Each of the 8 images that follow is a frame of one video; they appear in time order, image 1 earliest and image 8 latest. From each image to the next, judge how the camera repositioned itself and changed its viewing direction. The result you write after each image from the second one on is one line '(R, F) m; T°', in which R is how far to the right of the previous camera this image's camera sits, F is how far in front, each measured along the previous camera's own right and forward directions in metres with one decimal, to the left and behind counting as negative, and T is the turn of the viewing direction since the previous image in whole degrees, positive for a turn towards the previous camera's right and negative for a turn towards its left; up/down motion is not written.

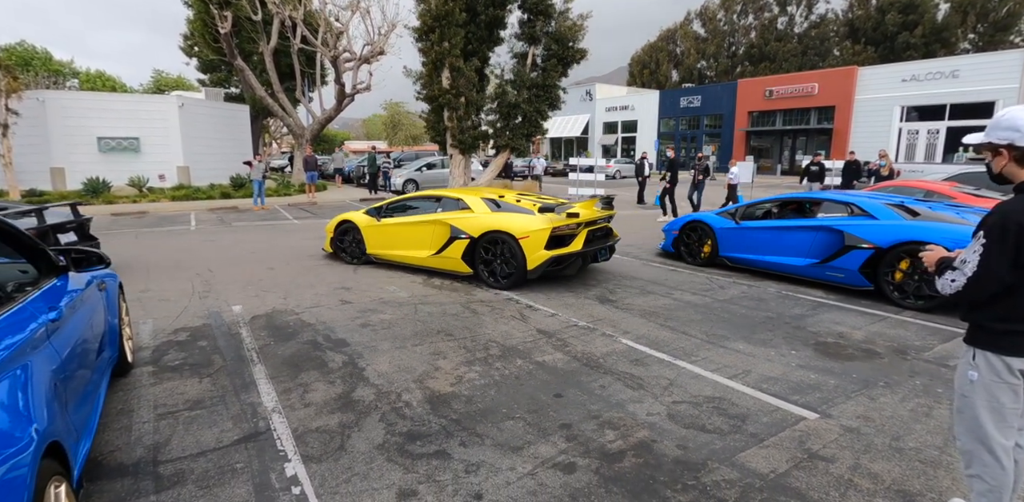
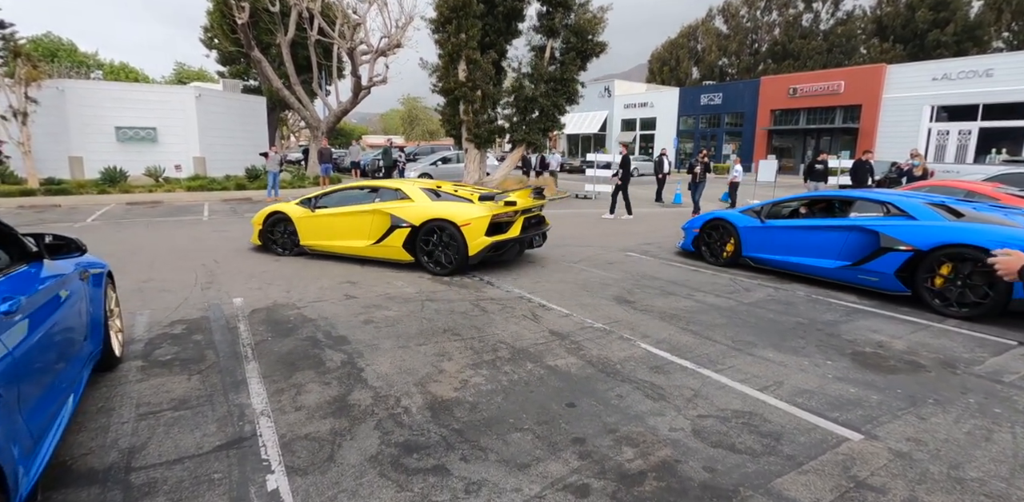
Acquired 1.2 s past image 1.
(0.0, +0.3) m; -2°
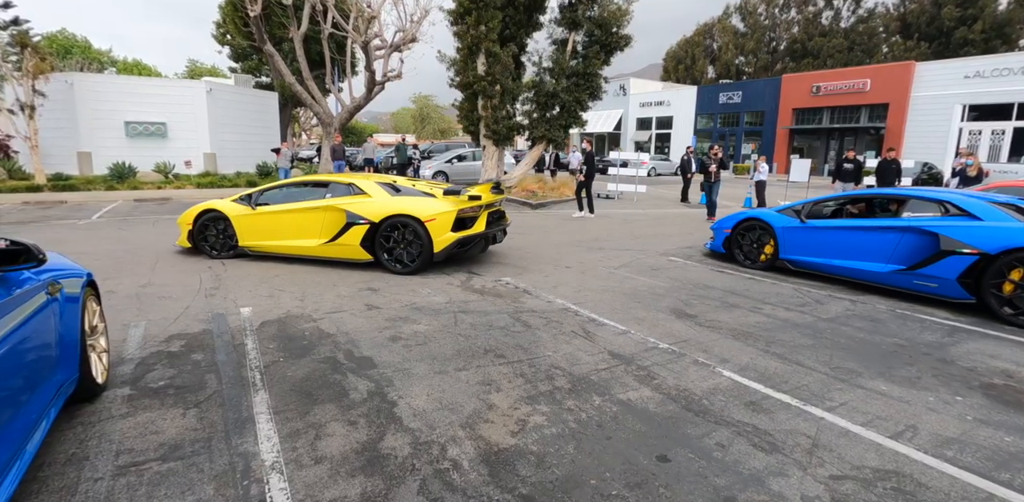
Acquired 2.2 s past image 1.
(-0.4, +0.8) m; -1°
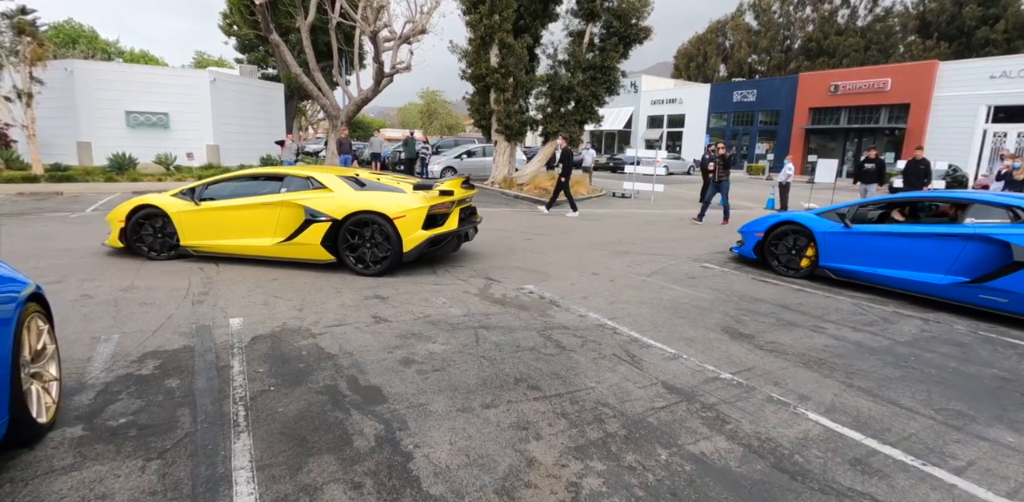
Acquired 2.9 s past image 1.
(-0.2, +0.7) m; 0°
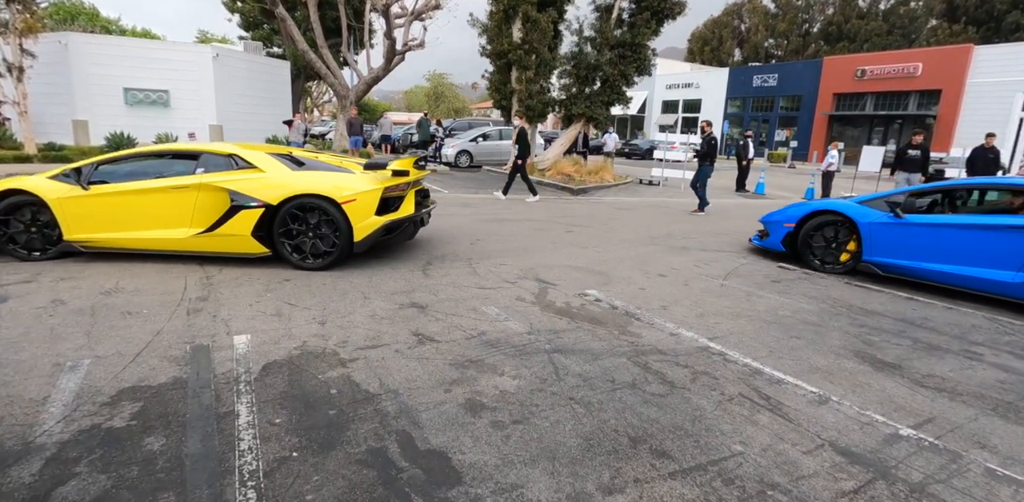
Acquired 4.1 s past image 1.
(-0.5, +1.0) m; 0°
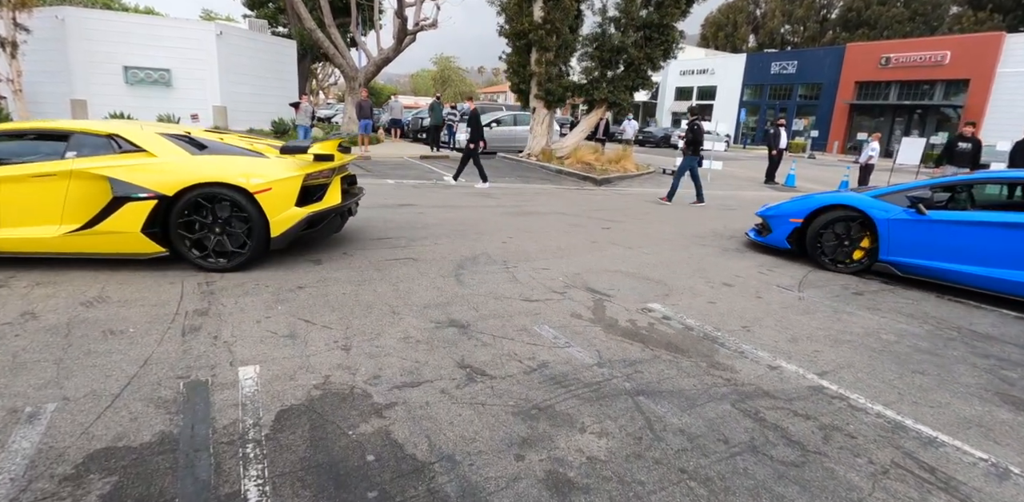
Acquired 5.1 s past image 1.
(-0.4, +0.8) m; 0°
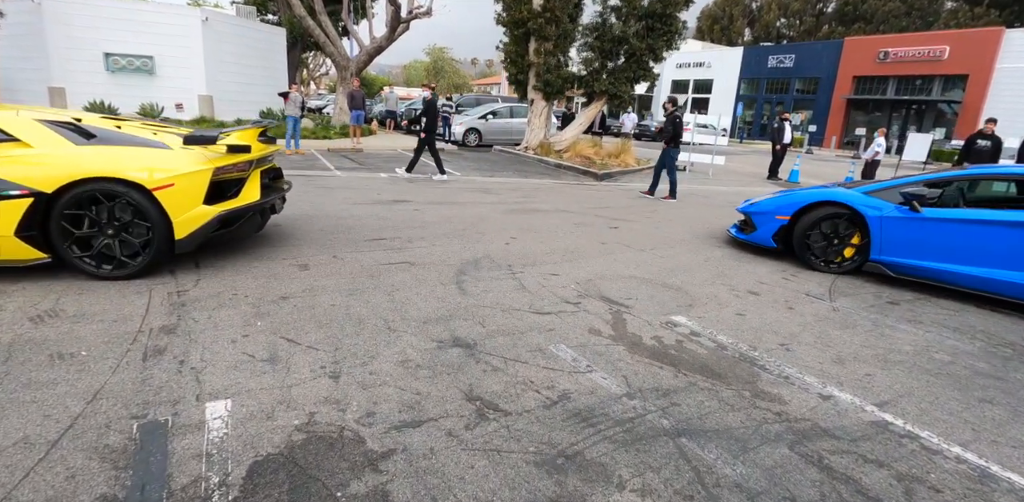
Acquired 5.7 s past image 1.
(-0.1, +0.5) m; +1°
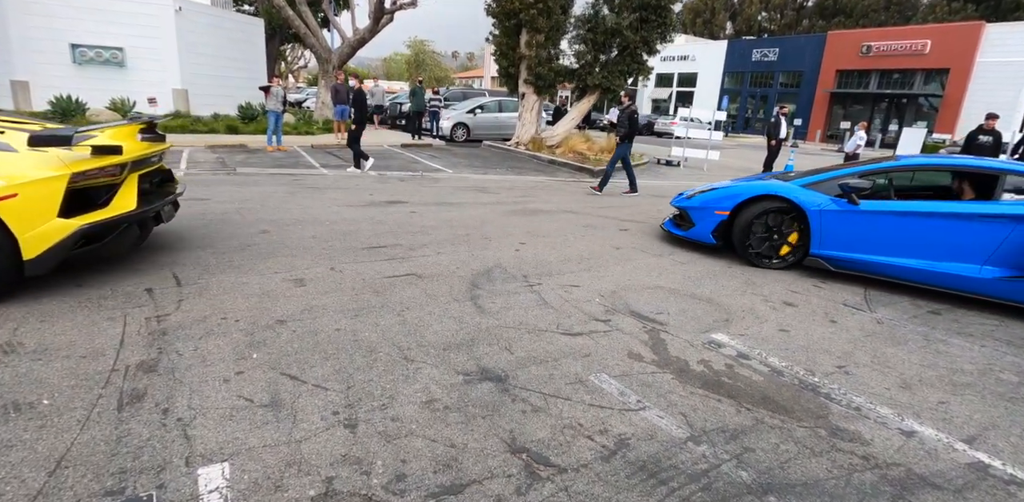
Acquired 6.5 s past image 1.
(-0.3, +0.4) m; +2°
